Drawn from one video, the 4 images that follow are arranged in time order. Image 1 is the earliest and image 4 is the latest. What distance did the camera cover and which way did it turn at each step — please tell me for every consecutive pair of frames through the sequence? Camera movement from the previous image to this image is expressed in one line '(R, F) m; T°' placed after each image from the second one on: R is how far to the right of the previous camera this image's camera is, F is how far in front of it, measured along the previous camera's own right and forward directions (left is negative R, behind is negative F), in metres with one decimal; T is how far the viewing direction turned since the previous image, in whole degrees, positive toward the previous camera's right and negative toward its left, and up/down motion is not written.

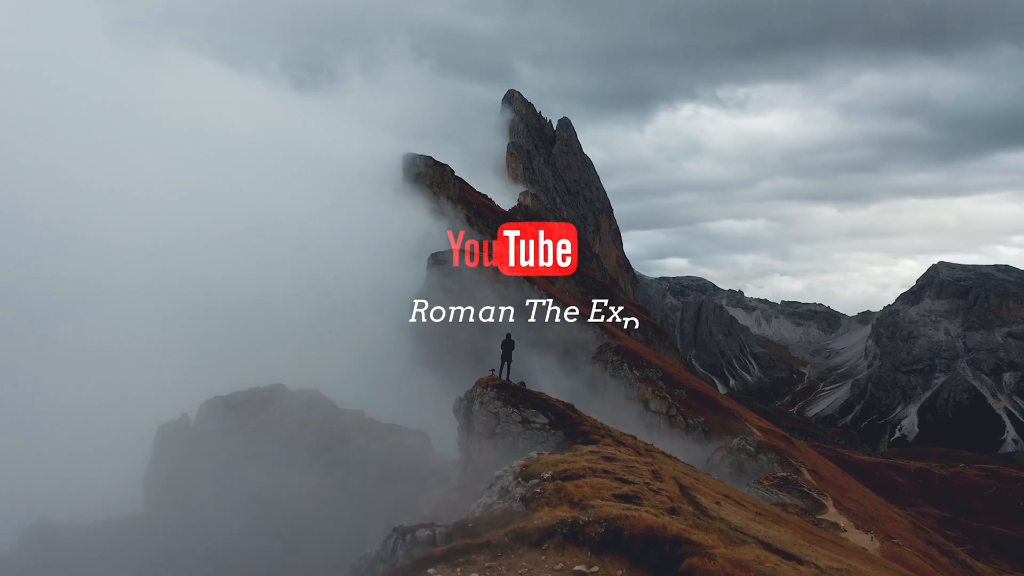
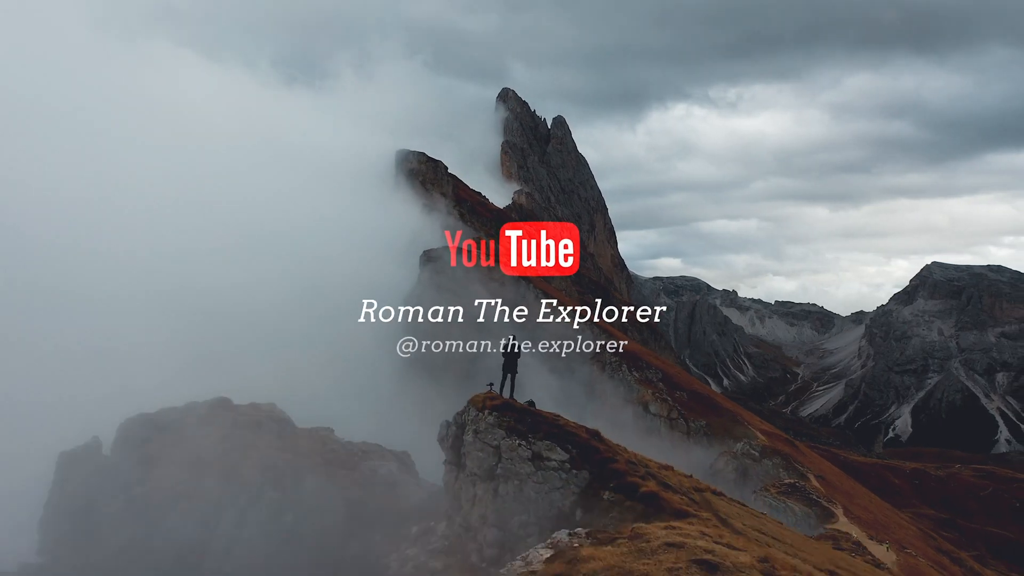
(-0.2, +3.3) m; +1°
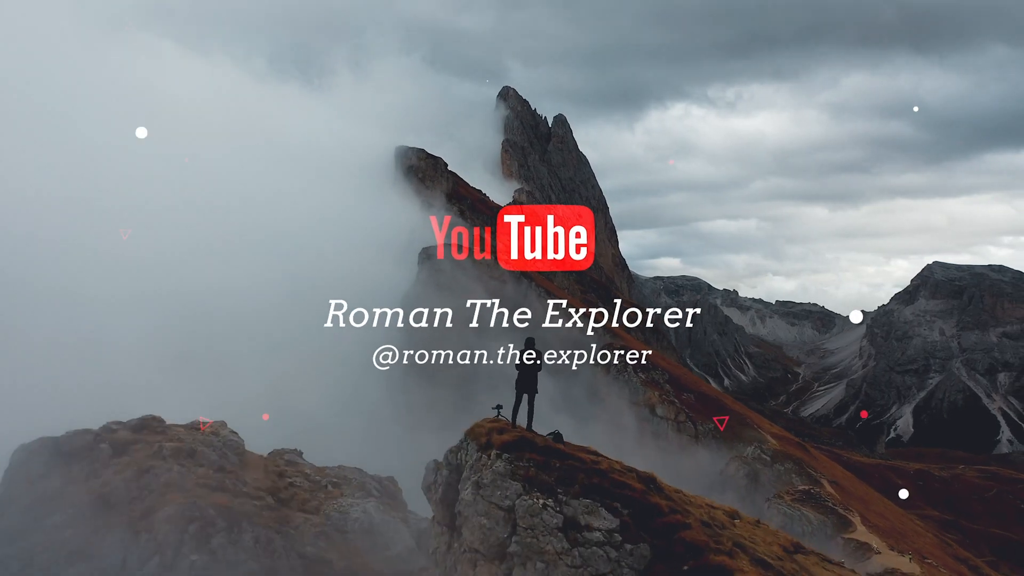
(-0.2, +3.0) m; 0°
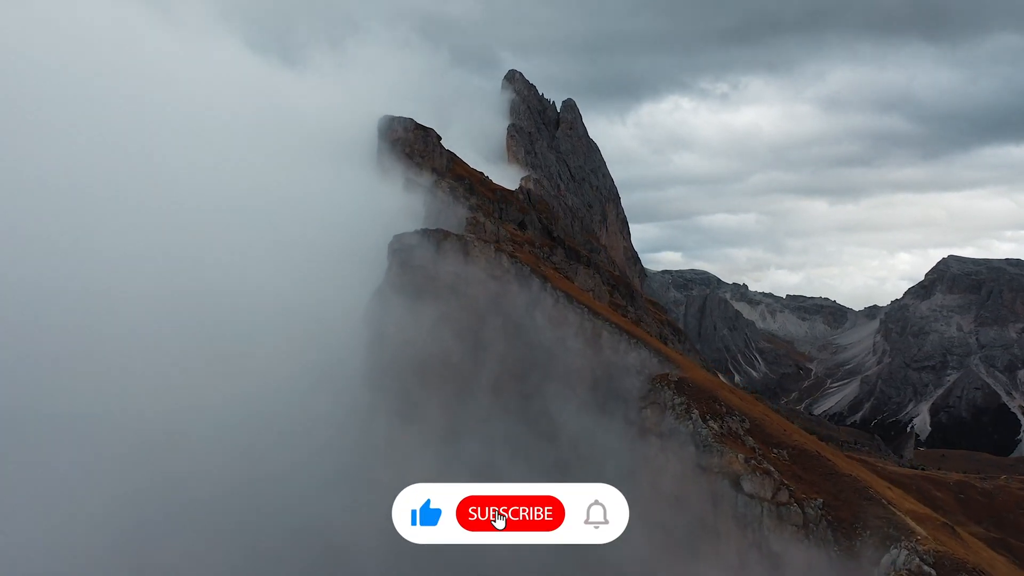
(-0.2, +29.6) m; 0°
